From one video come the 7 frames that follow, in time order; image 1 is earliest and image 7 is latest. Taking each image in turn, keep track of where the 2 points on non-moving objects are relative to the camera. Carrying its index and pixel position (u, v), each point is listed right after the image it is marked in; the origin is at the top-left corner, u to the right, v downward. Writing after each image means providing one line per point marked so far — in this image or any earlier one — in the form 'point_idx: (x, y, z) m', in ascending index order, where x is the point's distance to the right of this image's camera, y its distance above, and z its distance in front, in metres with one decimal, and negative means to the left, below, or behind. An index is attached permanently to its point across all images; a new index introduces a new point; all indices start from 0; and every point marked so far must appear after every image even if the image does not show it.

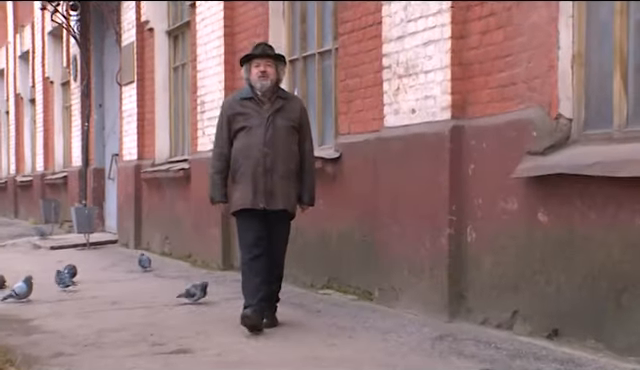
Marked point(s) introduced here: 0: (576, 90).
0: (+1.3, +0.5, +3.8) m
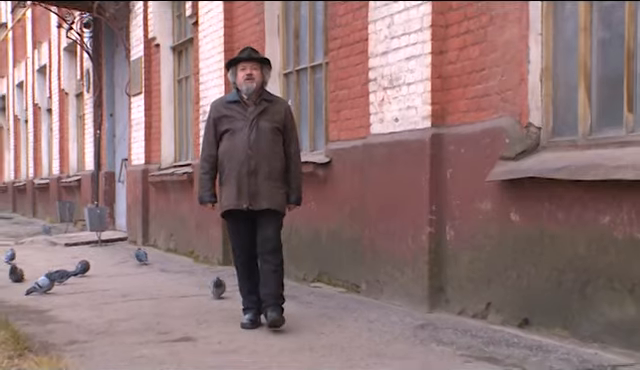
0: (+1.3, +0.5, +4.2) m
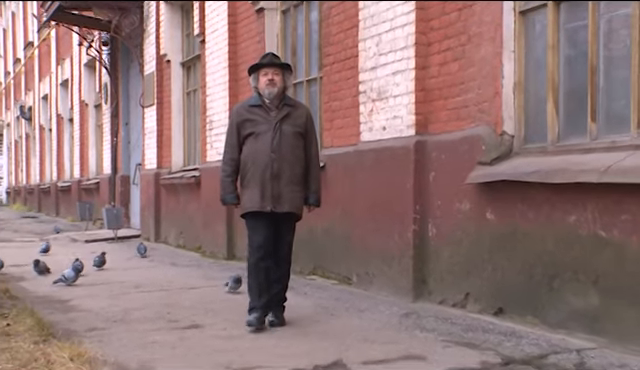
0: (+1.3, +0.5, +4.6) m
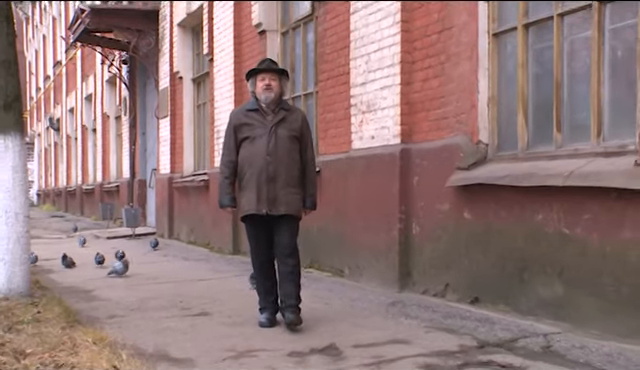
0: (+1.2, +0.4, +5.2) m
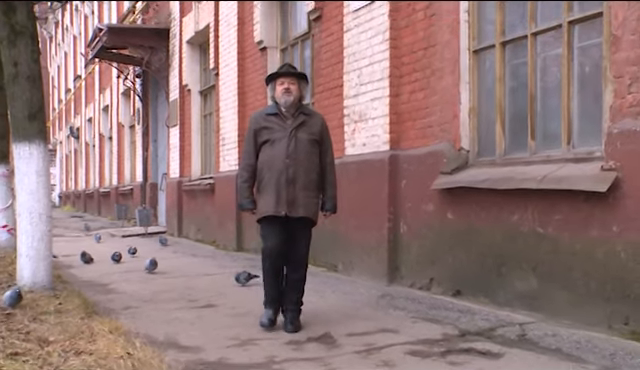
0: (+1.2, +0.4, +5.7) m
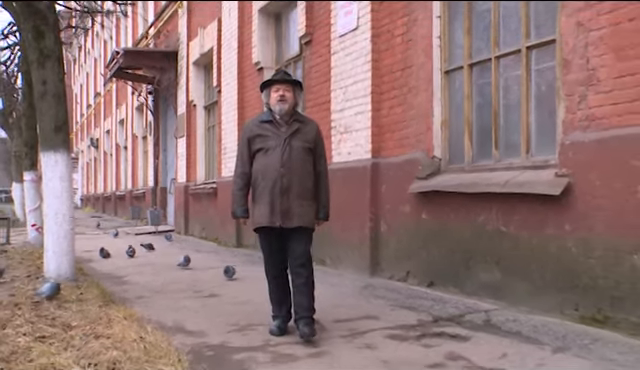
0: (+1.1, +0.4, +6.4) m
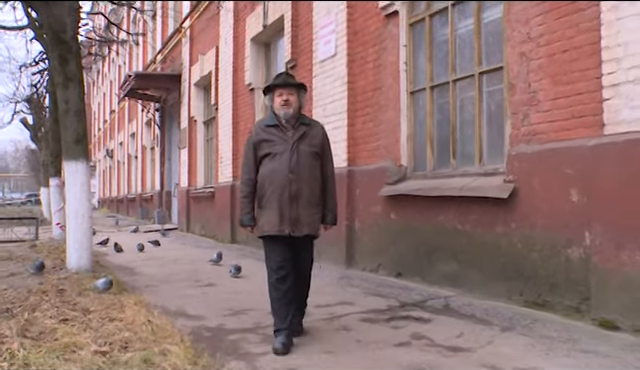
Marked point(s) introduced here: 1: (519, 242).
0: (+0.9, +0.3, +7.4) m
1: (+1.7, -0.5, +6.3) m
